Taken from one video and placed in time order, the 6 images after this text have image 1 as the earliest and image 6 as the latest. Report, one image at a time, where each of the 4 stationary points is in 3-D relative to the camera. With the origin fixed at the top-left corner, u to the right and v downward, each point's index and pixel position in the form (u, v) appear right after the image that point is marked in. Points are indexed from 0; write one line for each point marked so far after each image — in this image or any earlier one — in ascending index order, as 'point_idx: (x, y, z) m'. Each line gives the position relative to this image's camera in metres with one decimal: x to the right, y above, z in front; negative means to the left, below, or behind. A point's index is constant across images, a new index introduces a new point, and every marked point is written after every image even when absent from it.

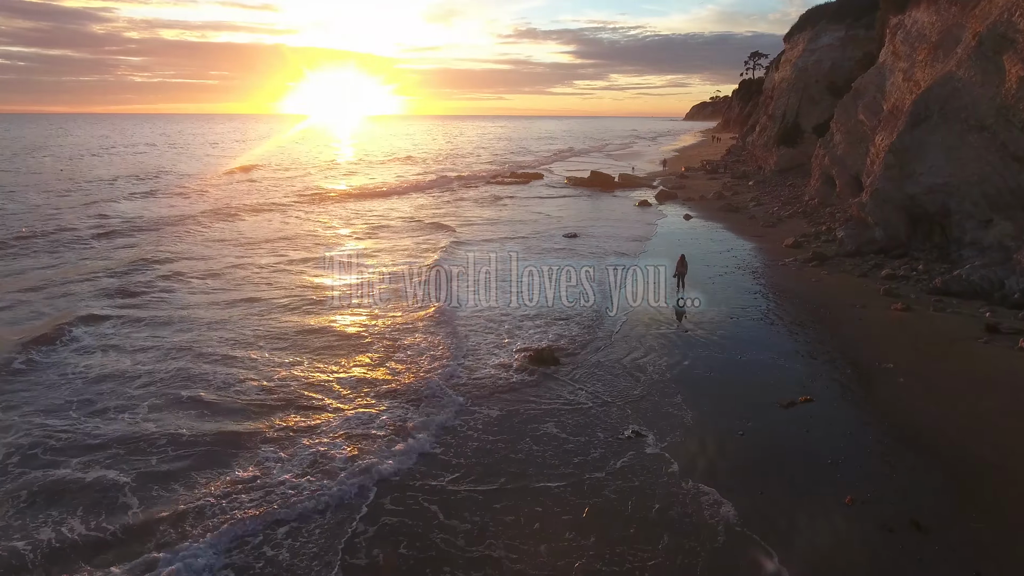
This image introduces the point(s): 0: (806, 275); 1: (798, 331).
0: (+7.9, +0.3, +16.6) m
1: (+5.9, -1.0, +12.6) m
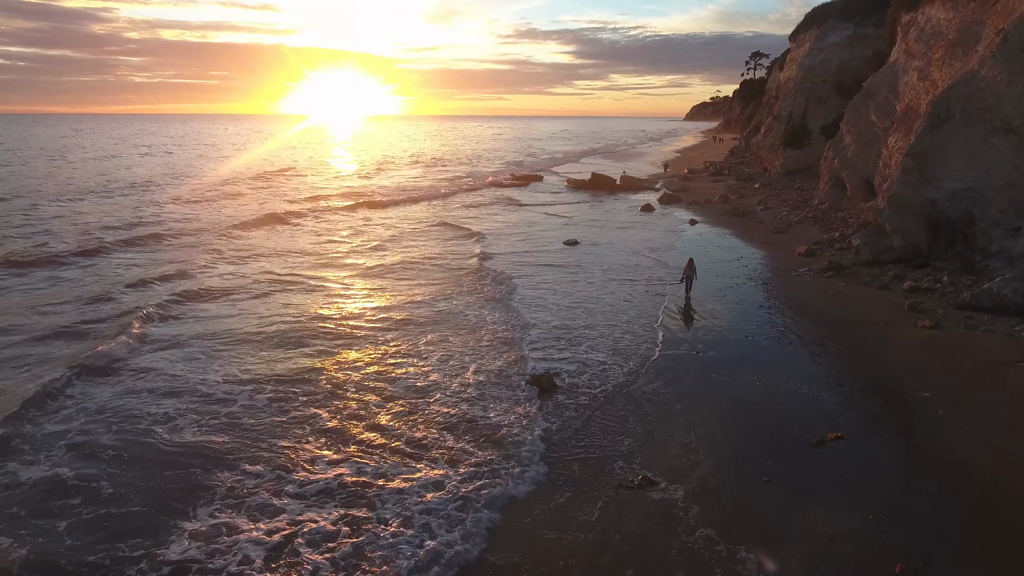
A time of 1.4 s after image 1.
0: (+7.8, 0.0, +15.5) m
1: (+5.9, -1.3, +11.6) m
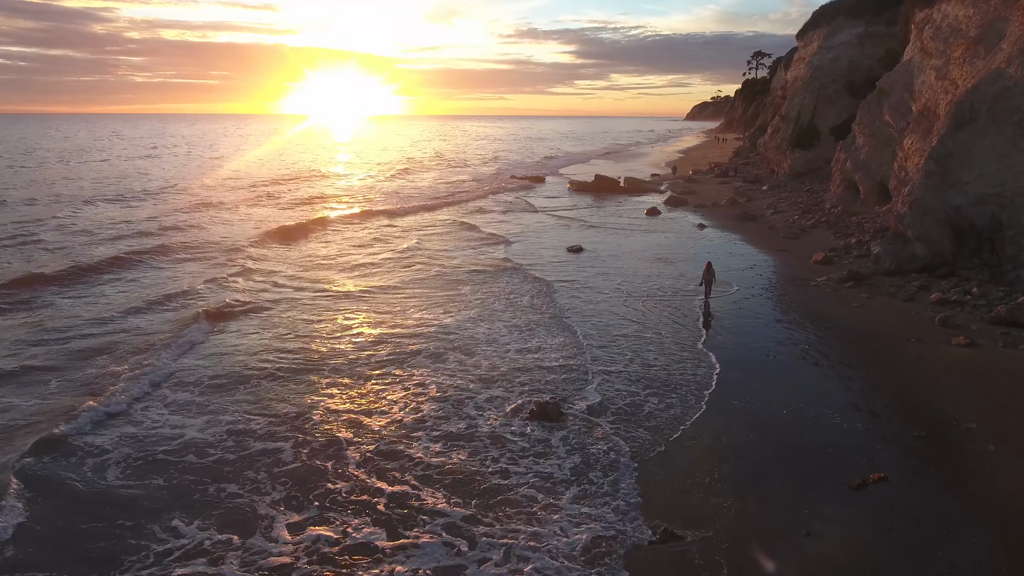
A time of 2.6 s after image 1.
0: (+7.9, -0.3, +14.6) m
1: (+5.9, -1.6, +10.7) m
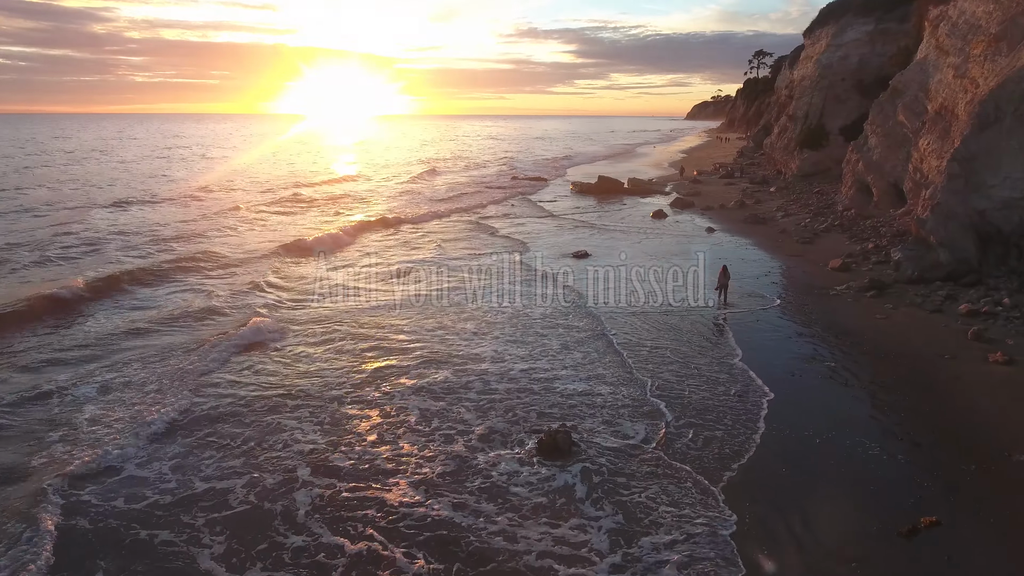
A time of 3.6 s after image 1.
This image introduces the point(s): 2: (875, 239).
0: (+8.0, -0.5, +13.8) m
1: (+6.0, -1.8, +9.9) m
2: (+11.5, +1.6, +19.4) m
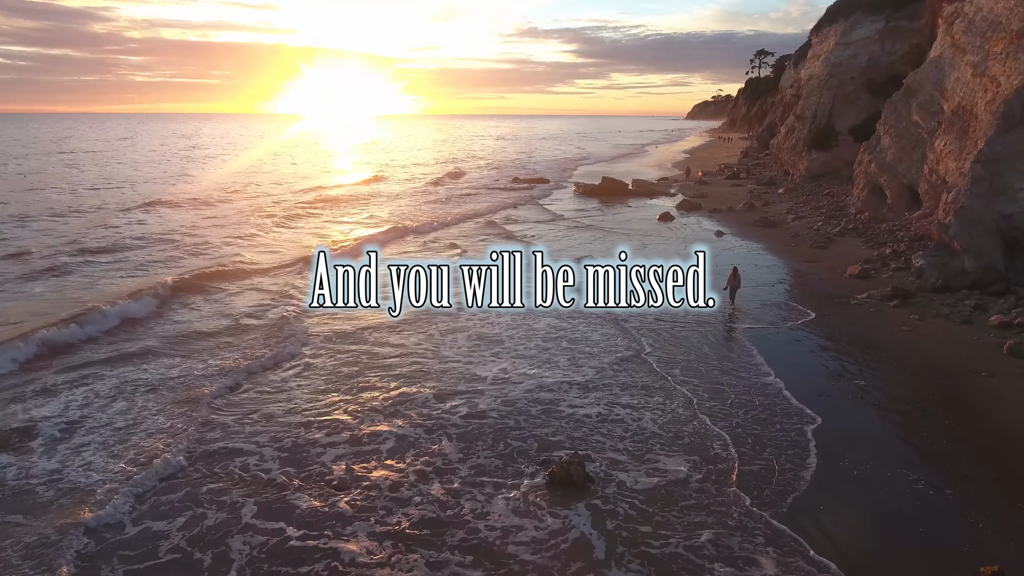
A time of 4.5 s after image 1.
0: (+8.1, -0.7, +13.1) m
1: (+6.1, -2.0, +9.2) m
2: (+11.7, +1.4, +18.7) m
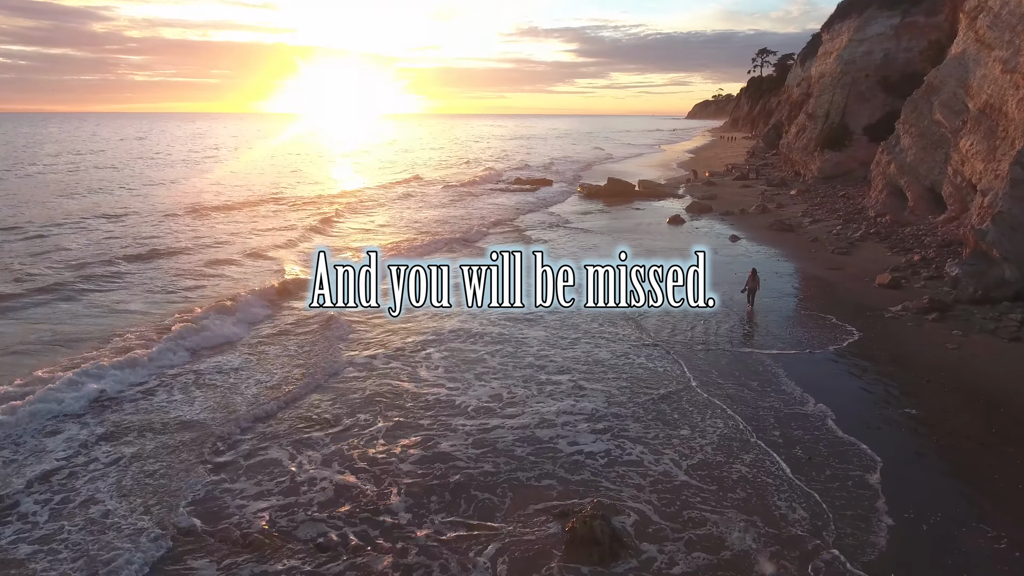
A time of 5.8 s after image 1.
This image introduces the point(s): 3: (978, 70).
0: (+8.2, -1.0, +12.0) m
1: (+6.2, -2.3, +8.1) m
2: (+11.8, +1.1, +17.6) m
3: (+15.2, +7.0, +19.8) m
